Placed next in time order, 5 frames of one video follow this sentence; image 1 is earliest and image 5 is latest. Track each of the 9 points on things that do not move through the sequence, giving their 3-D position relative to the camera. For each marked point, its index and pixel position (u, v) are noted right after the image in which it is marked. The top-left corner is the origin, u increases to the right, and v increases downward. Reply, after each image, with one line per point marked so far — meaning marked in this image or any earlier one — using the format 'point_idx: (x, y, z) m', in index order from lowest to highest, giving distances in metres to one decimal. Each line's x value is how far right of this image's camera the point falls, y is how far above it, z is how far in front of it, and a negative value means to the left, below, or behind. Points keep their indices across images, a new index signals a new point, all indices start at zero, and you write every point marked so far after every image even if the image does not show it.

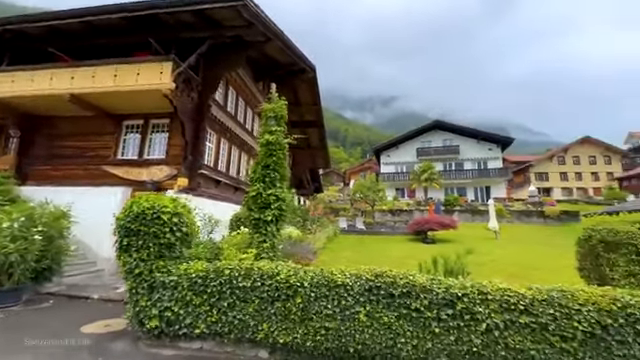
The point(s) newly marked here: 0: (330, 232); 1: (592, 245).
0: (+0.8, -3.6, +19.2) m
1: (+5.4, -1.3, +5.6) m
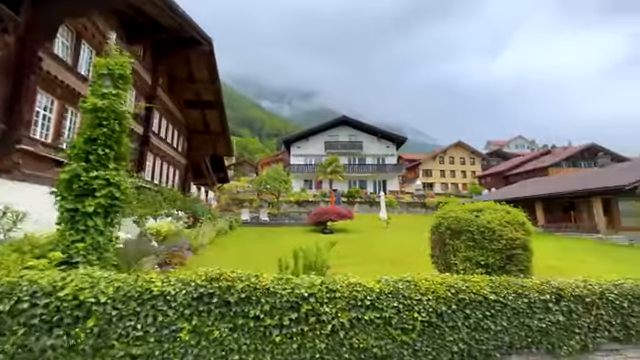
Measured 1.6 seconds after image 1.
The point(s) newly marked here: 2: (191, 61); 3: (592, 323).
0: (-6.0, -2.9, +17.6) m
1: (+2.5, -1.1, +5.8) m
2: (-8.2, +7.6, +17.8) m
3: (+4.6, -2.4, +4.7) m
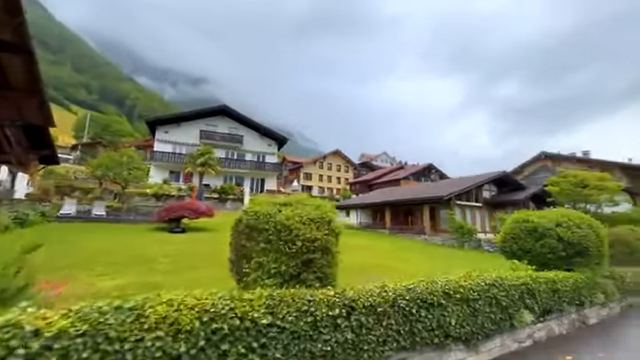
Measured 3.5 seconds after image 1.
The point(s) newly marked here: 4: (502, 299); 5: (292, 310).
0: (-13.7, -1.7, +12.0) m
1: (-1.3, -0.8, +4.4) m
2: (-15.1, +8.9, +11.6) m
3: (+0.9, -2.3, +4.2) m
4: (+3.8, -2.5, +5.9) m
5: (-0.3, -1.6, +3.4) m
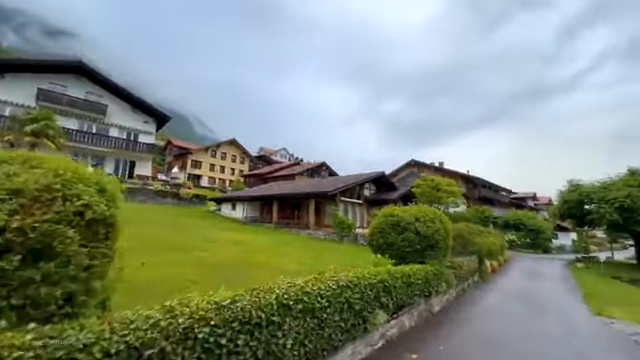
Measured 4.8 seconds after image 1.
0: (-17.8, 0.0, +4.6) m
1: (-3.5, -0.2, +1.9) m
2: (-18.2, +10.6, +3.7) m
3: (-1.5, -1.9, +2.4) m
4: (+0.6, -2.2, +5.1) m
5: (-2.3, -1.1, +1.3) m
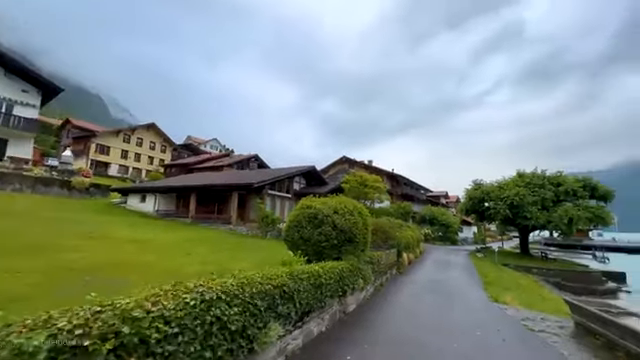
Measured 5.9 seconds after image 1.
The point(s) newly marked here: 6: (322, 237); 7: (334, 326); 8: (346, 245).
0: (-19.0, +0.9, -0.9) m
1: (-4.4, +0.2, -0.3) m
2: (-18.7, +11.5, -2.0) m
3: (-2.6, -1.5, +0.7) m
4: (-1.1, -1.8, +3.7) m
5: (-3.1, -0.7, -0.6) m
6: (+0.1, -1.7, +8.6) m
7: (+0.3, -3.8, +7.3) m
8: (+0.8, -2.1, +8.9) m
